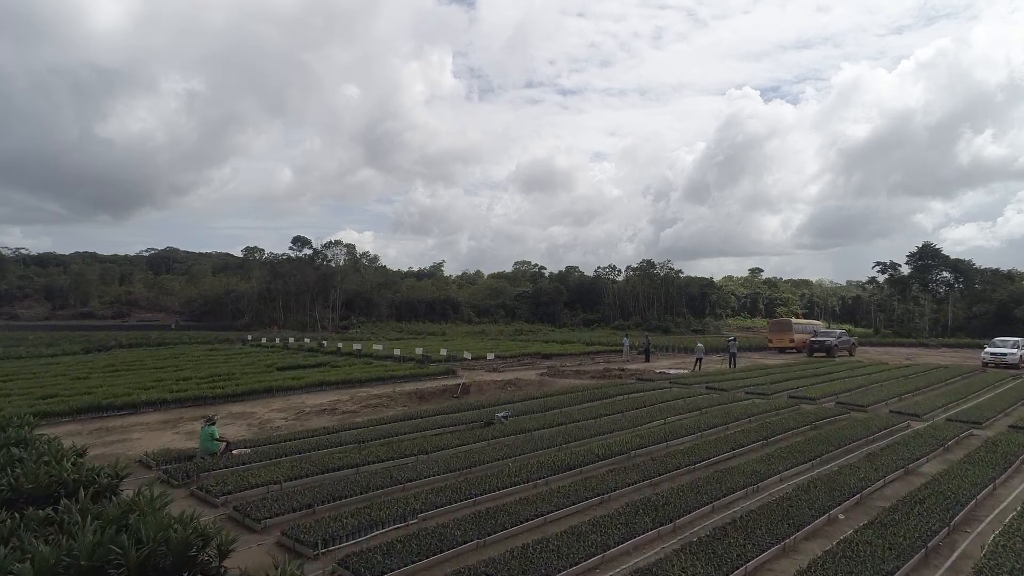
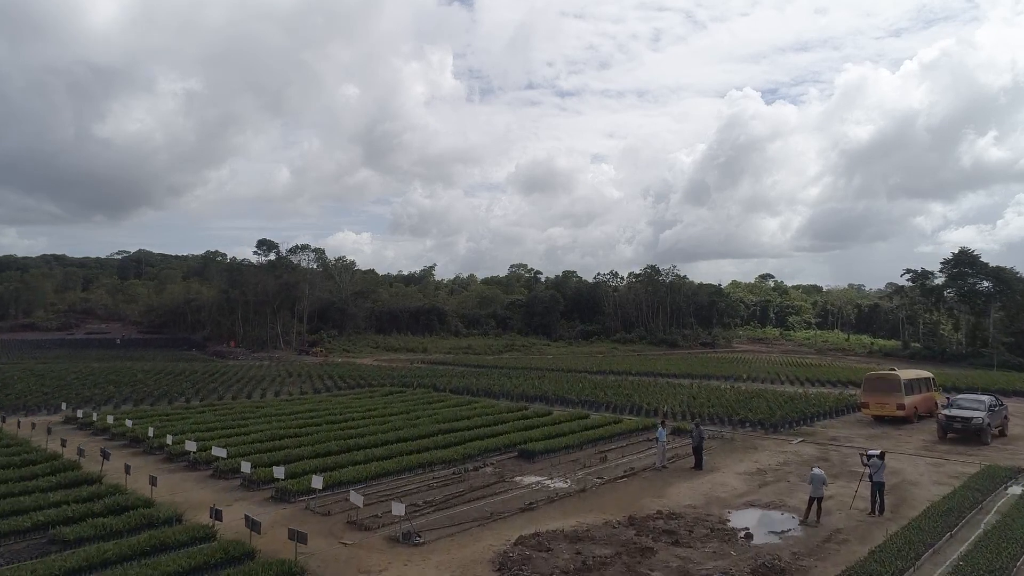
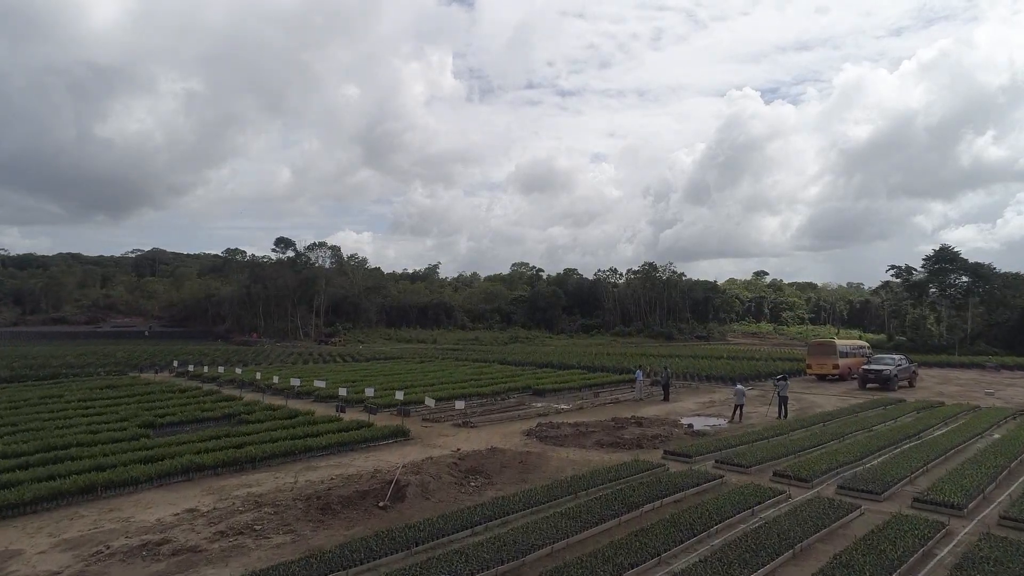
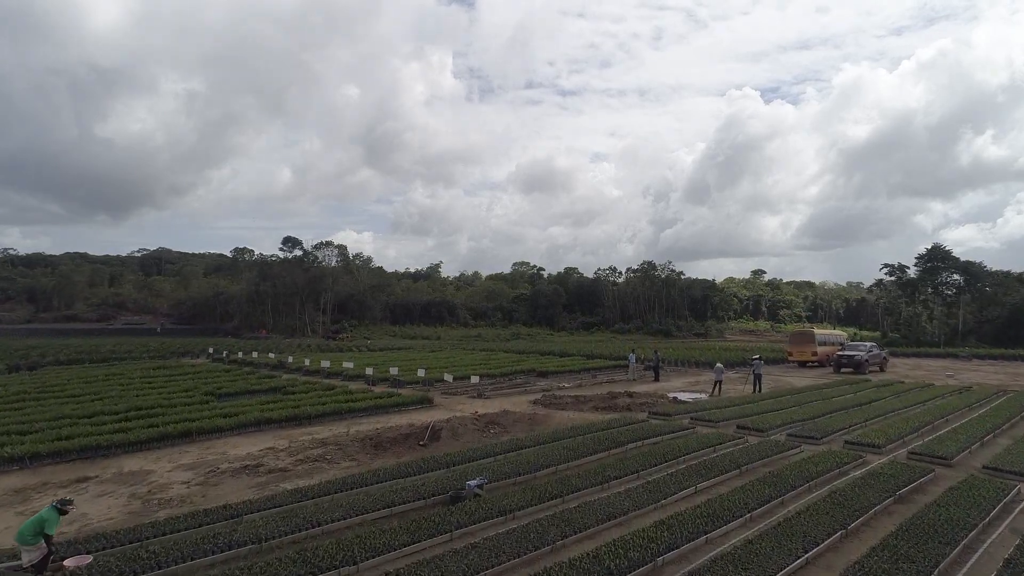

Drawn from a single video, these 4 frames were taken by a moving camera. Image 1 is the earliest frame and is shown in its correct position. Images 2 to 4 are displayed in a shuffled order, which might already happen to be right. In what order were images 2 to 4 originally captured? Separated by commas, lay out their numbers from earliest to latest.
4, 3, 2
